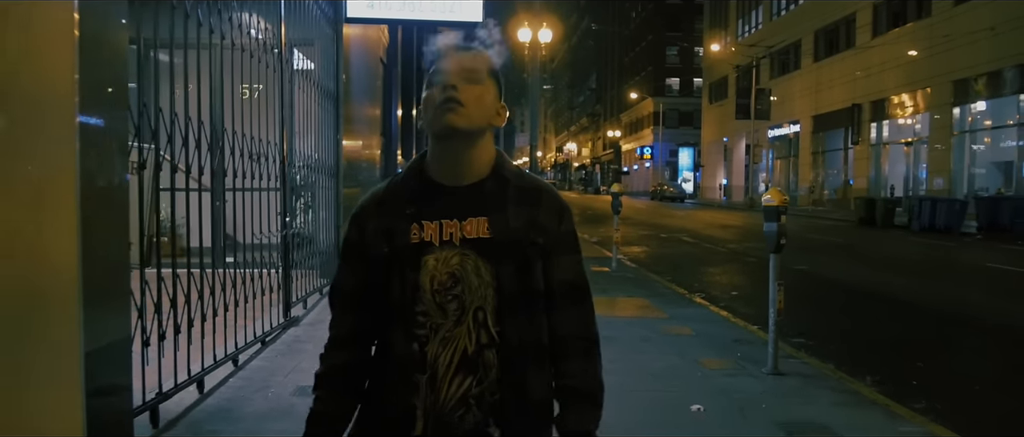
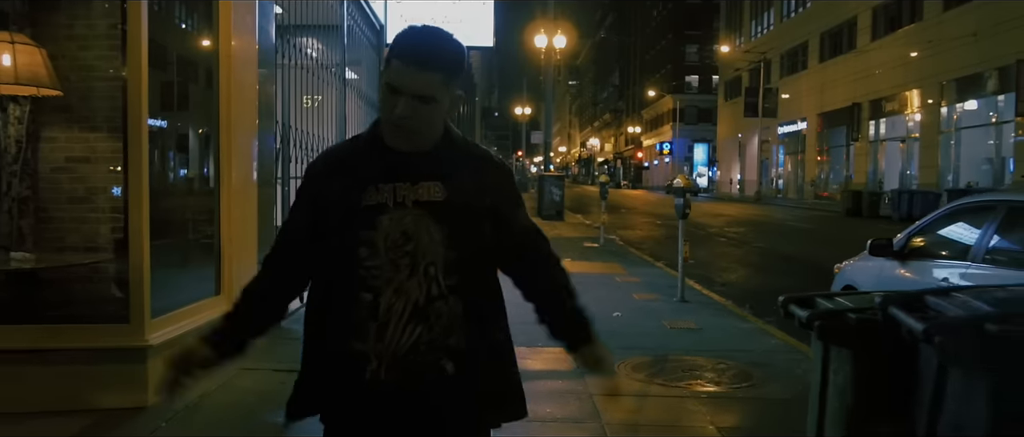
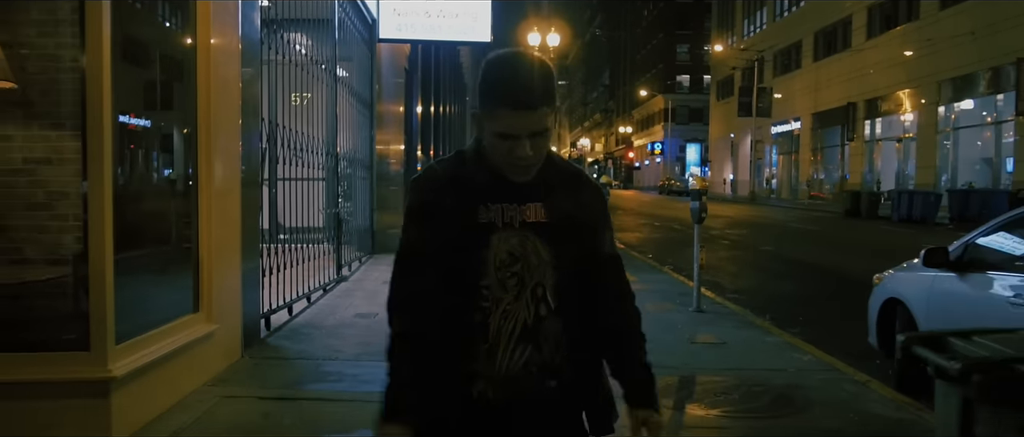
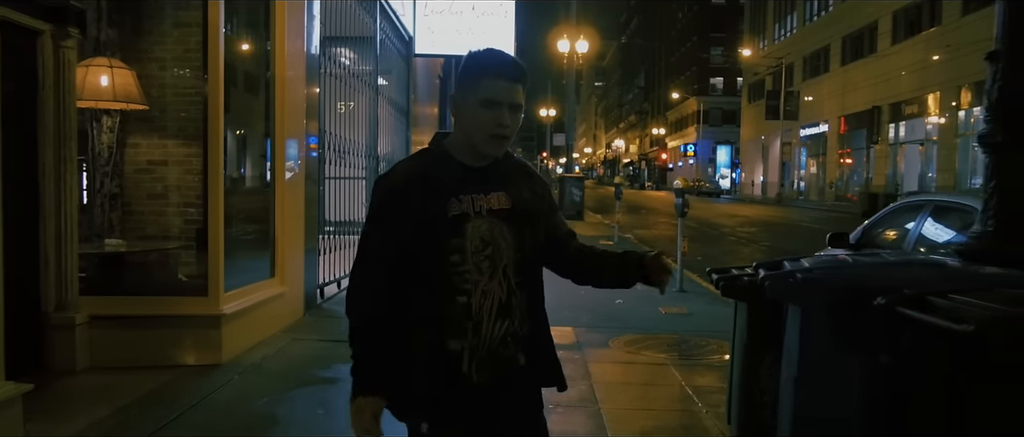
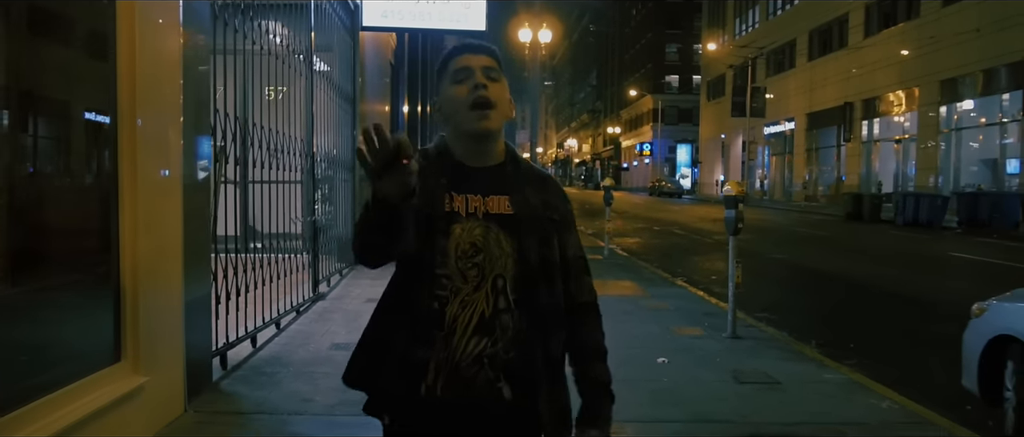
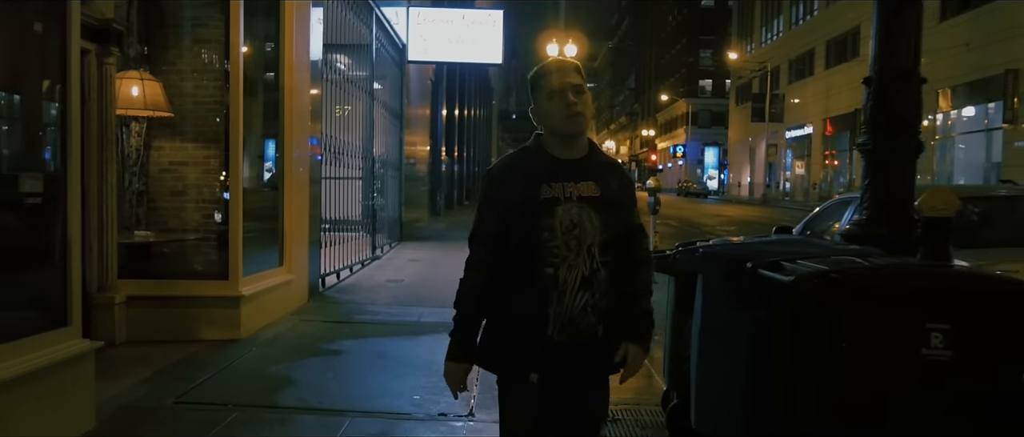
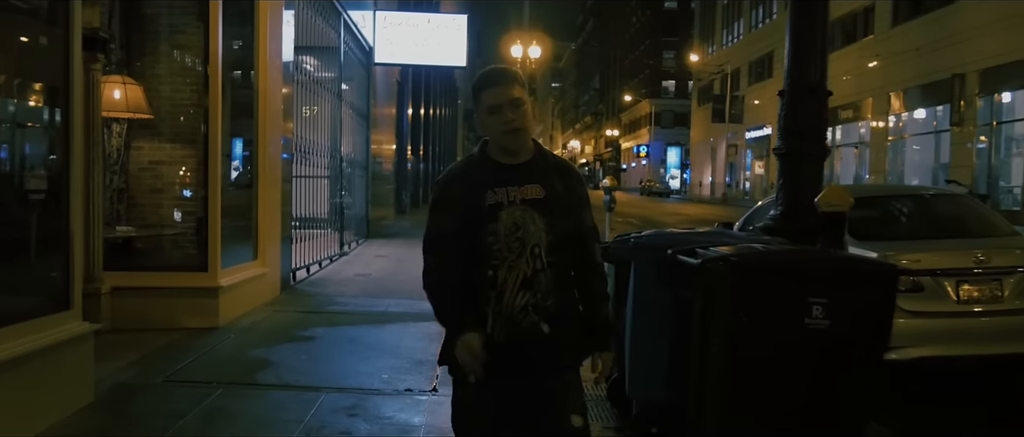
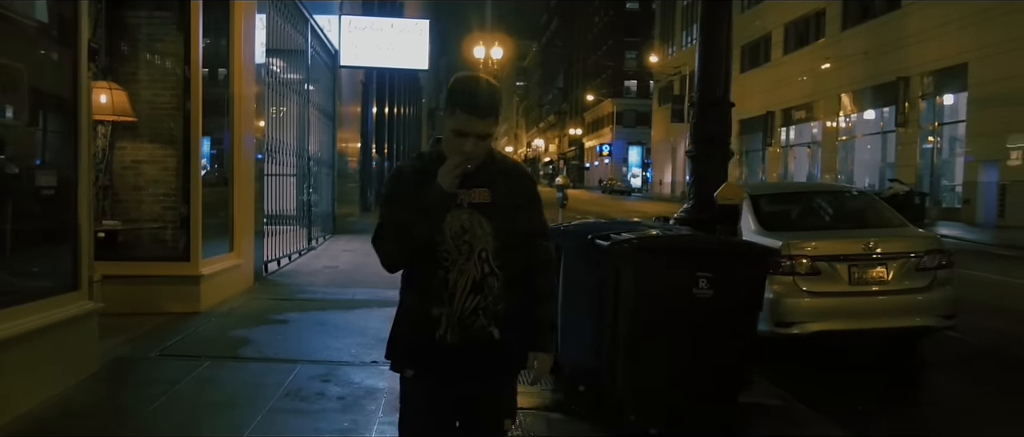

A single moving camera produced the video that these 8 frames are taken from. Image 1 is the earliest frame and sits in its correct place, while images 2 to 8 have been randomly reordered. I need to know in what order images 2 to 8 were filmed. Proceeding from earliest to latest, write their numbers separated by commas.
5, 3, 2, 4, 6, 7, 8
